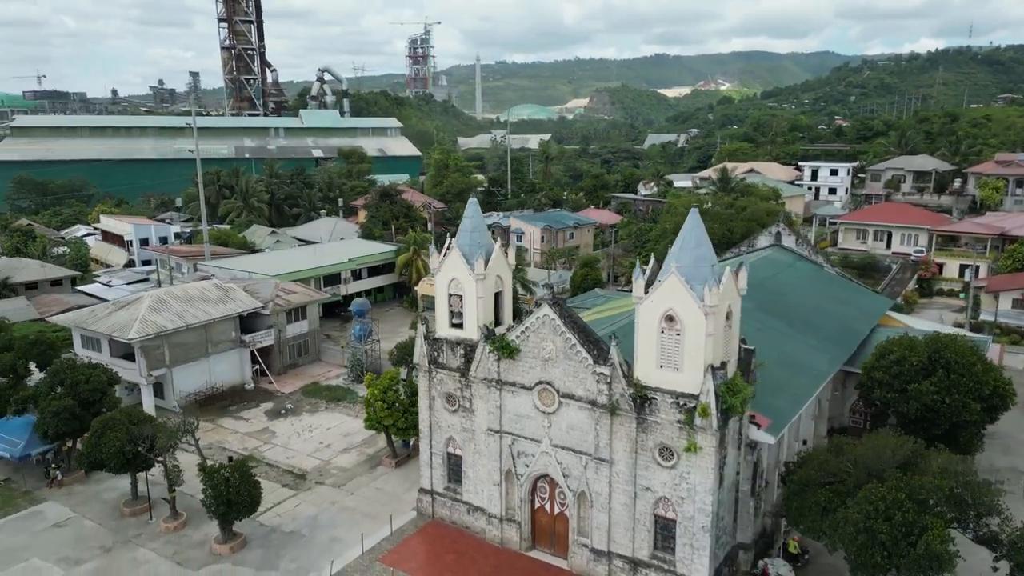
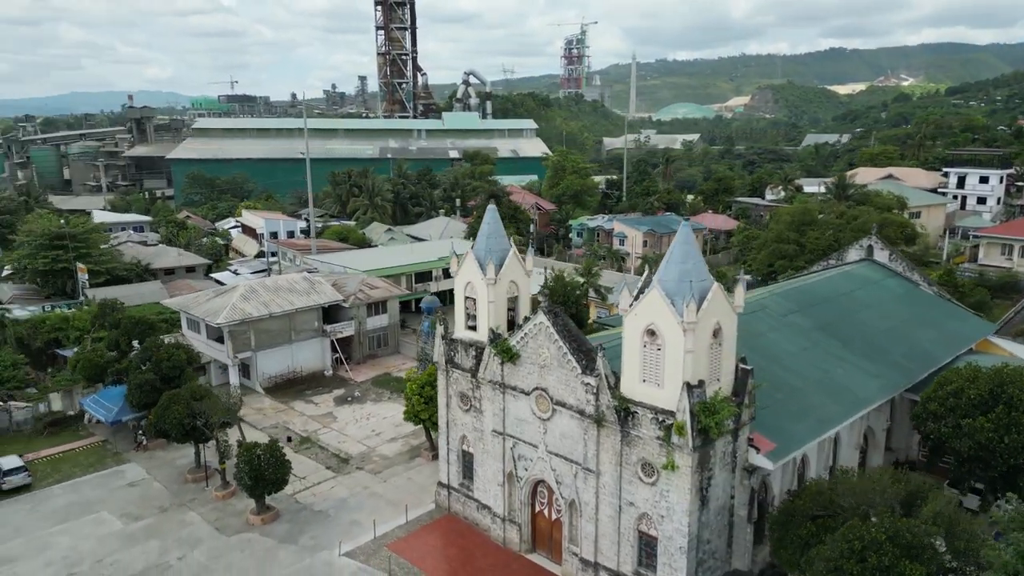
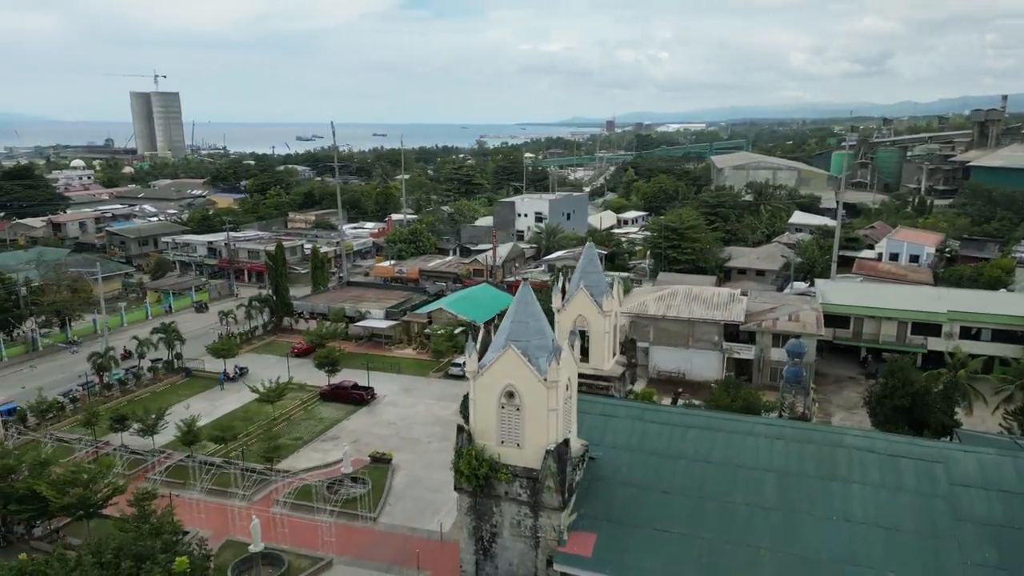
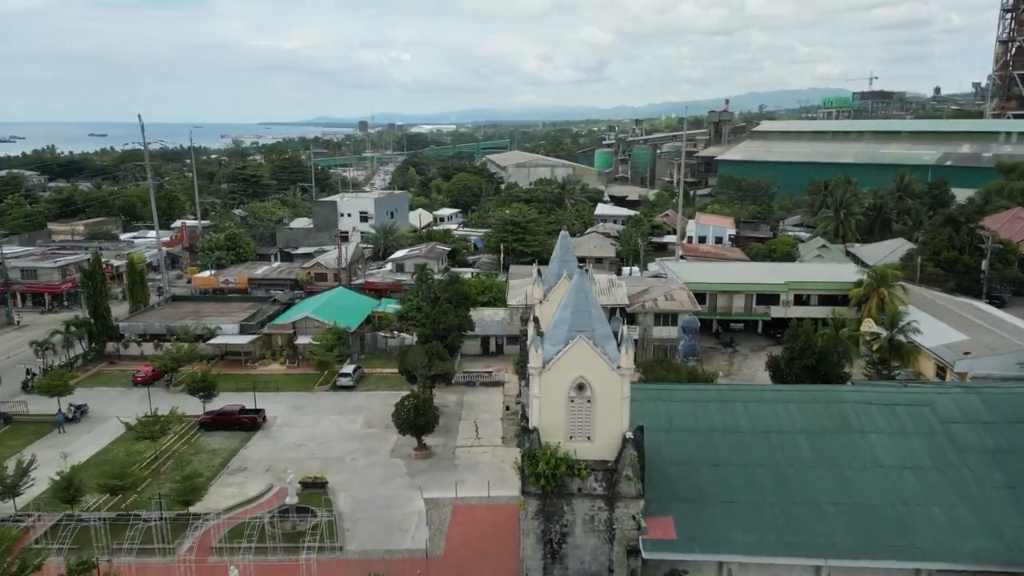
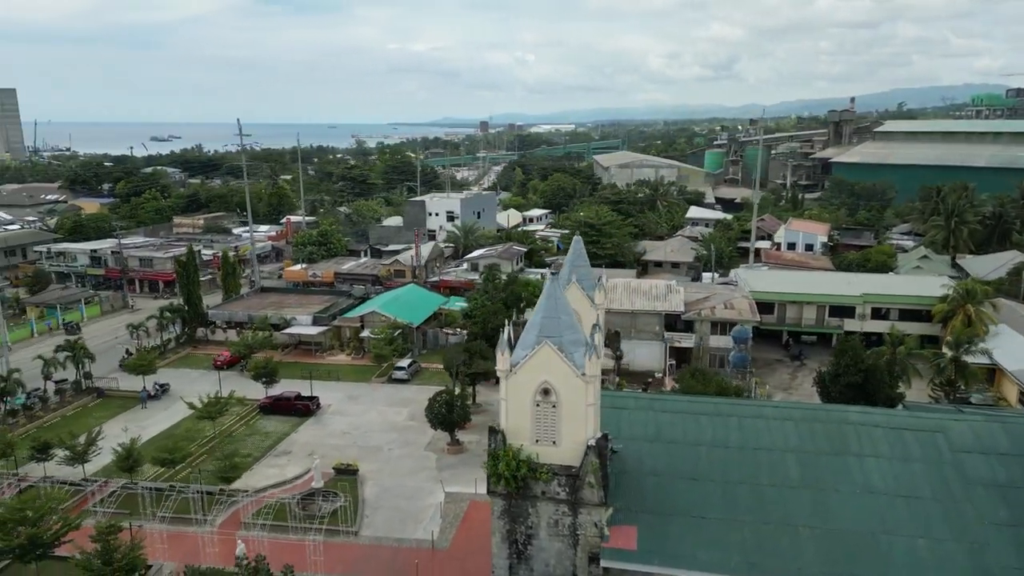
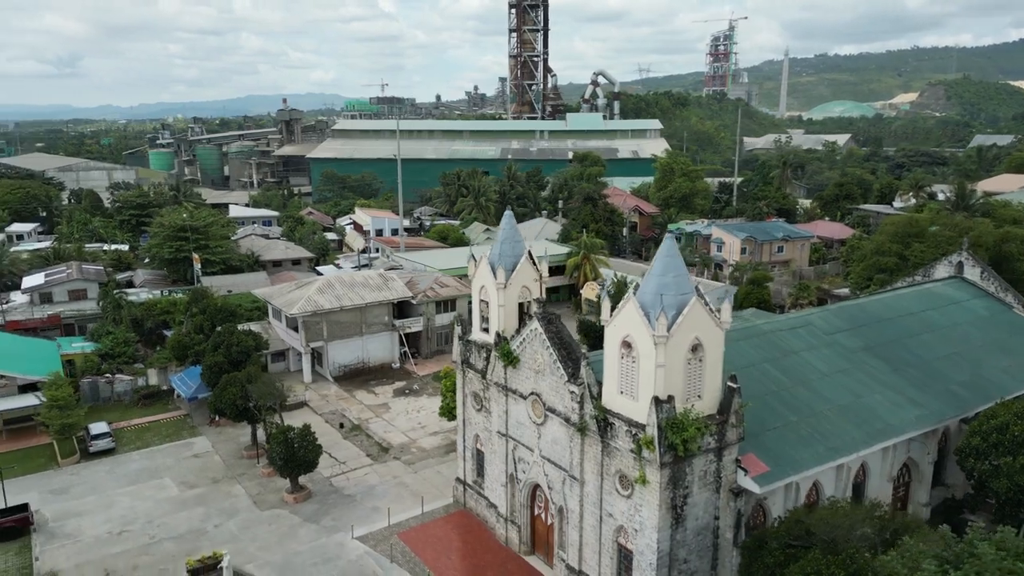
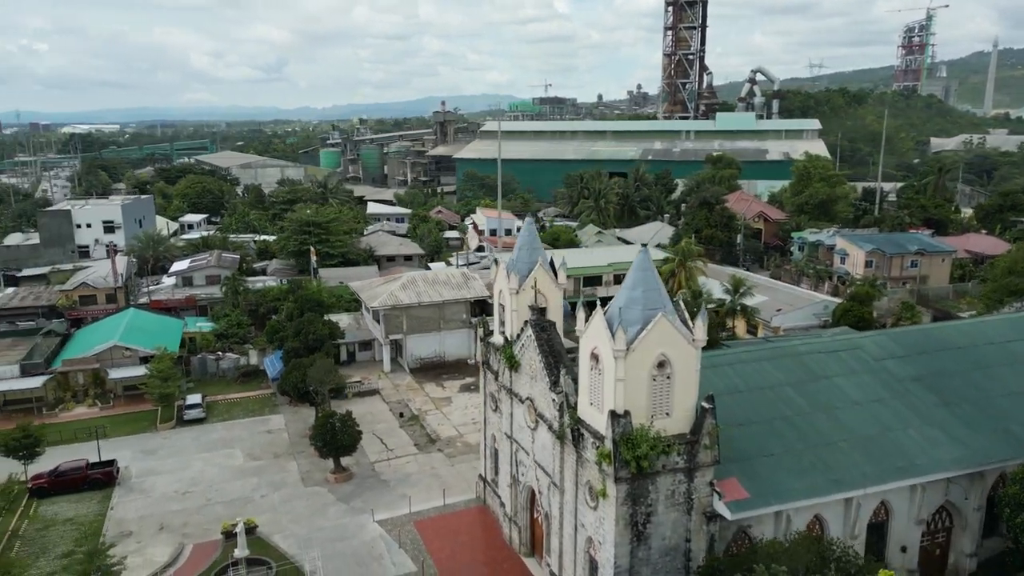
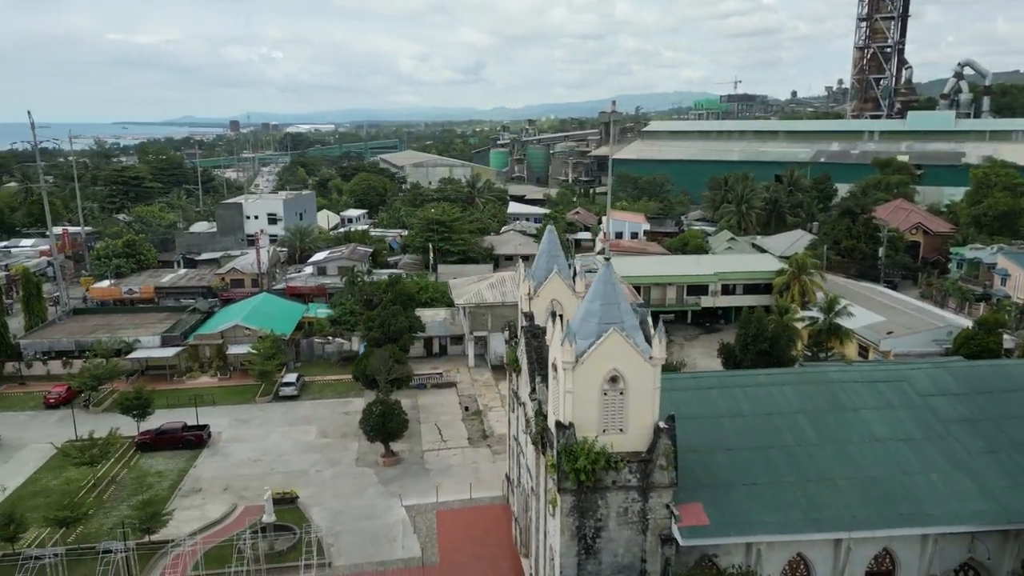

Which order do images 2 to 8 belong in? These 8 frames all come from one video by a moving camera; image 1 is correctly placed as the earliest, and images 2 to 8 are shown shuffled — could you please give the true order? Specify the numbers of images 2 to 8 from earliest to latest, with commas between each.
2, 6, 7, 8, 4, 5, 3
